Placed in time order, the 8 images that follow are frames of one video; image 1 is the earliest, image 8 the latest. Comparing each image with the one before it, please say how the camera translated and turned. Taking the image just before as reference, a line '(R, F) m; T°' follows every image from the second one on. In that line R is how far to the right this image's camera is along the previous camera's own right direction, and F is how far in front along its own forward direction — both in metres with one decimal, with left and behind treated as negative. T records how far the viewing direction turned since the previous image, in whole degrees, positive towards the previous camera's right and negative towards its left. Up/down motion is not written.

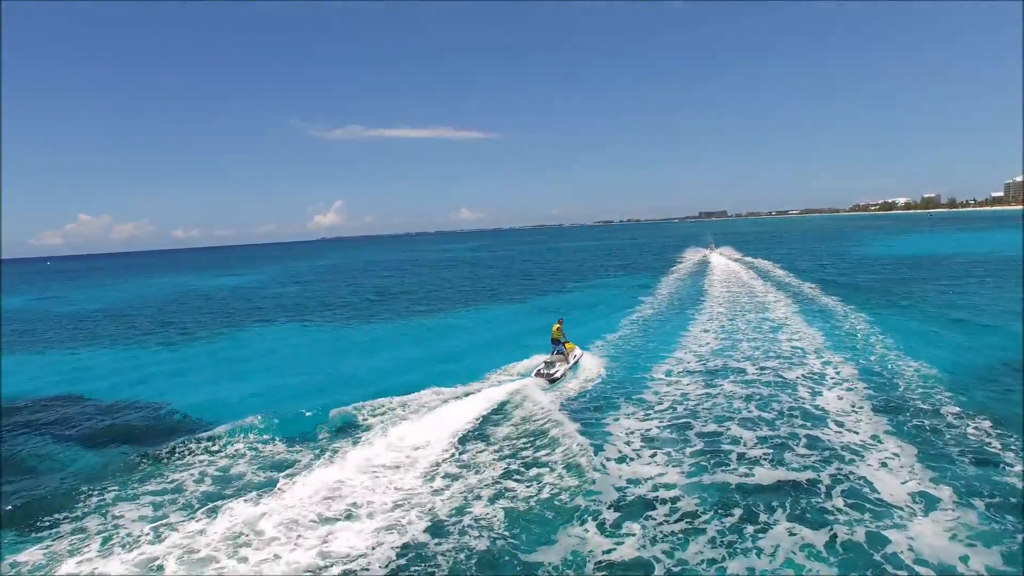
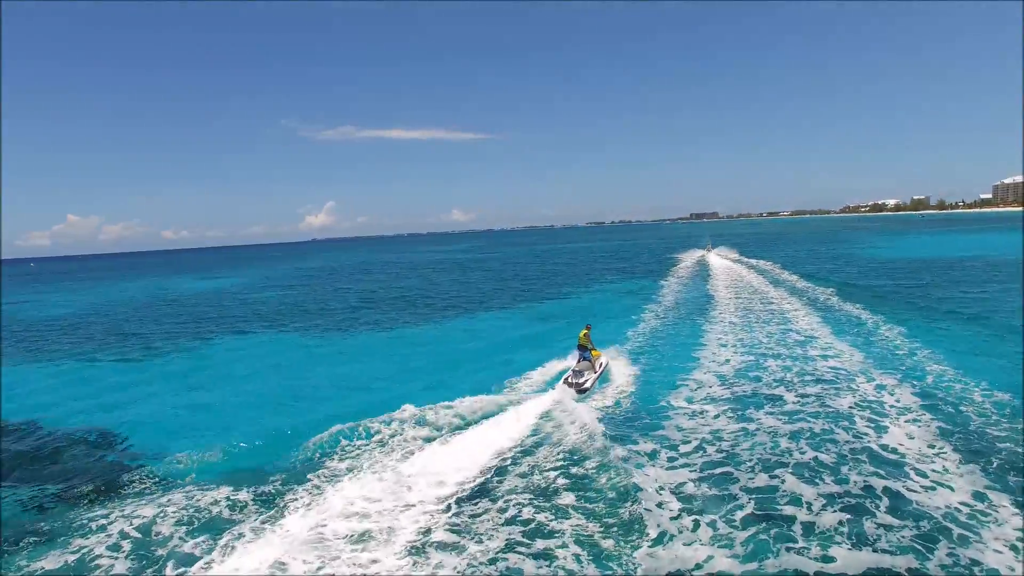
(-0.1, +2.6) m; +1°
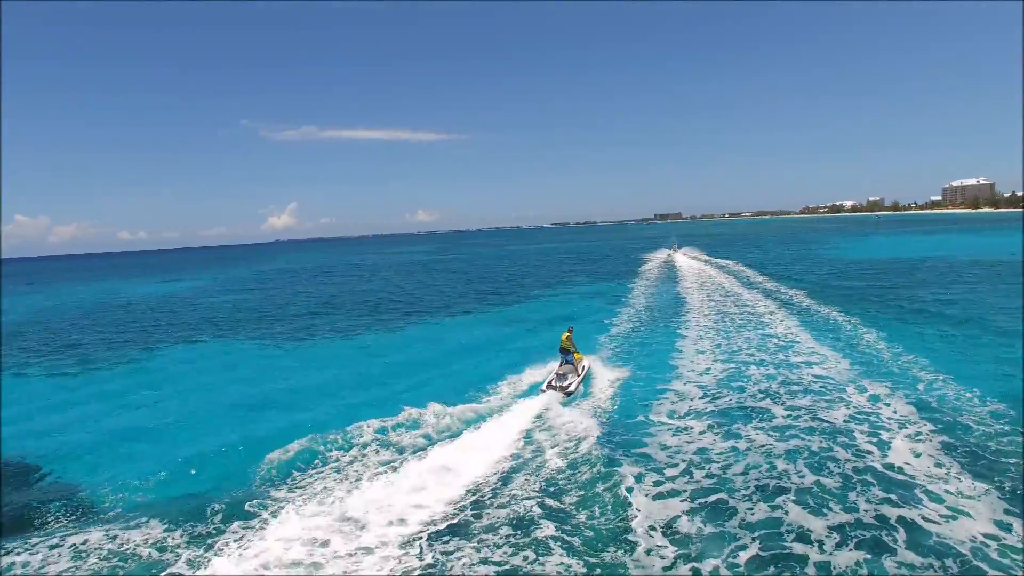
(0.0, +1.3) m; +3°
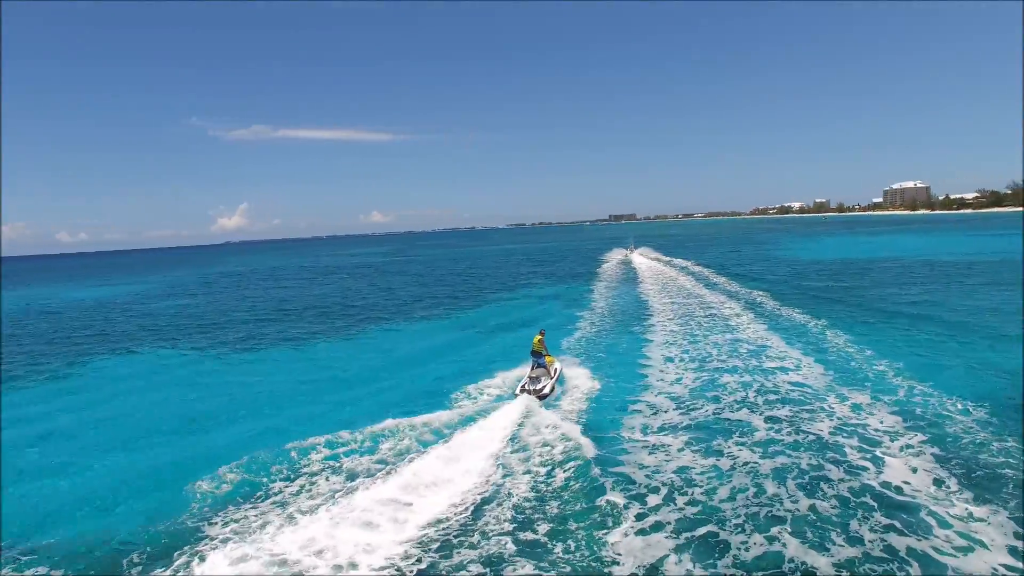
(0.0, +1.3) m; +4°
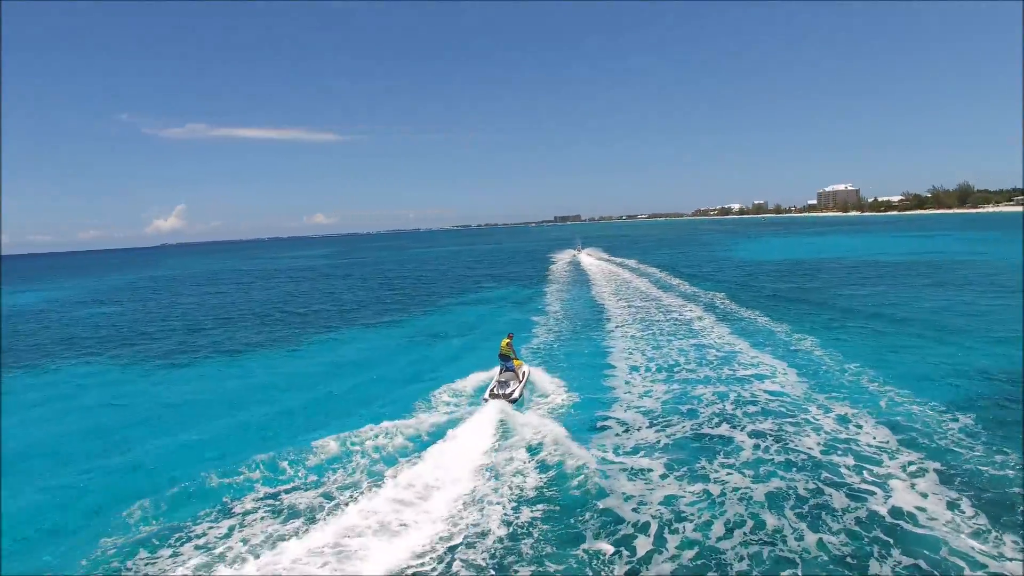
(-0.2, +1.6) m; +5°
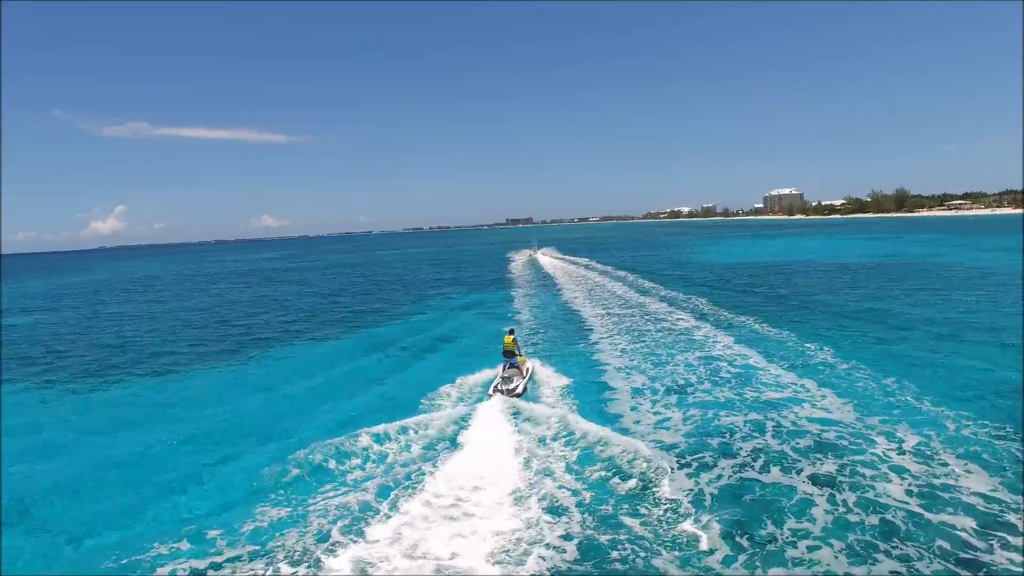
(-0.9, +3.0) m; +5°
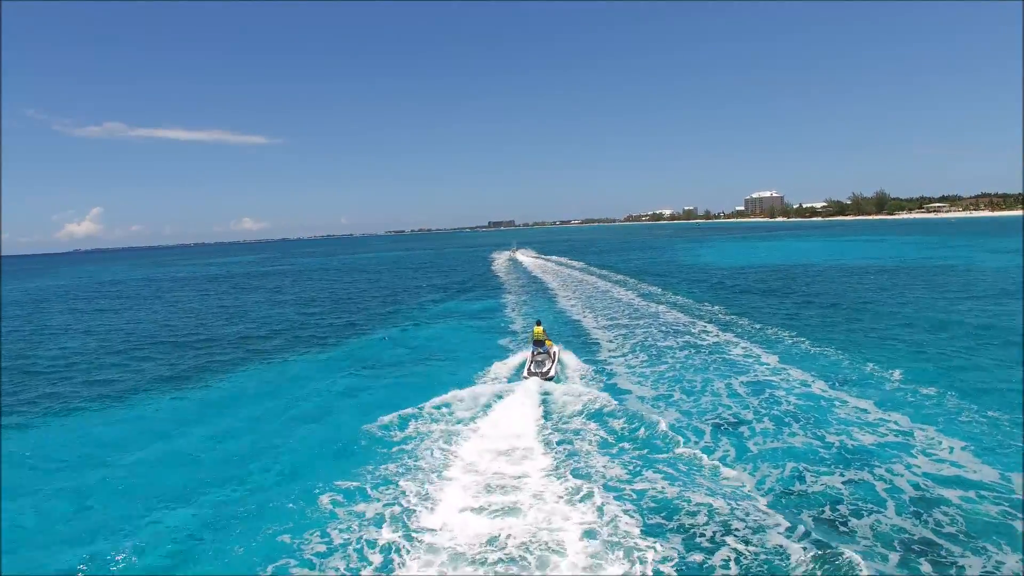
(-0.8, +3.4) m; +2°
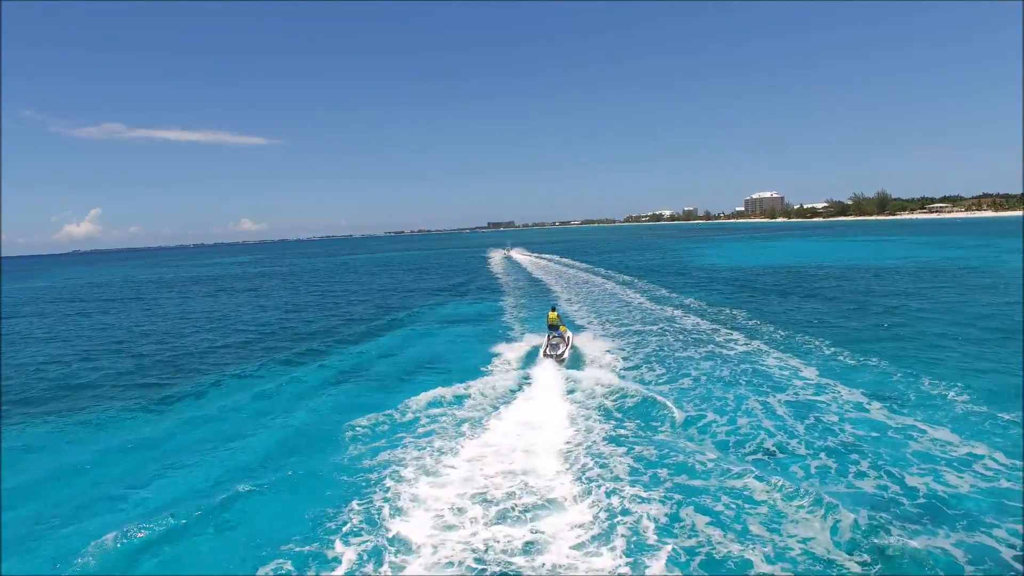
(-0.2, +2.2) m; 0°
